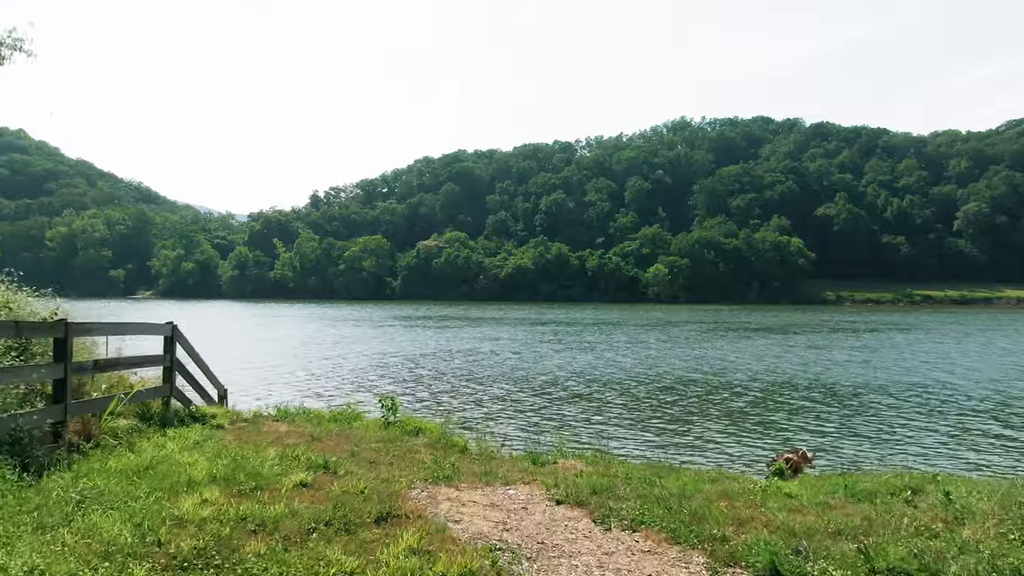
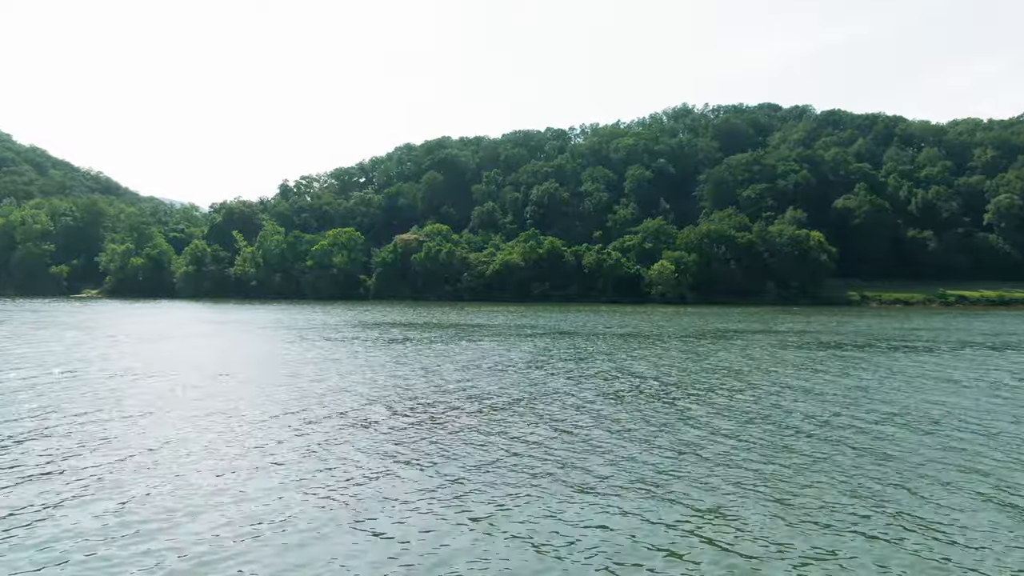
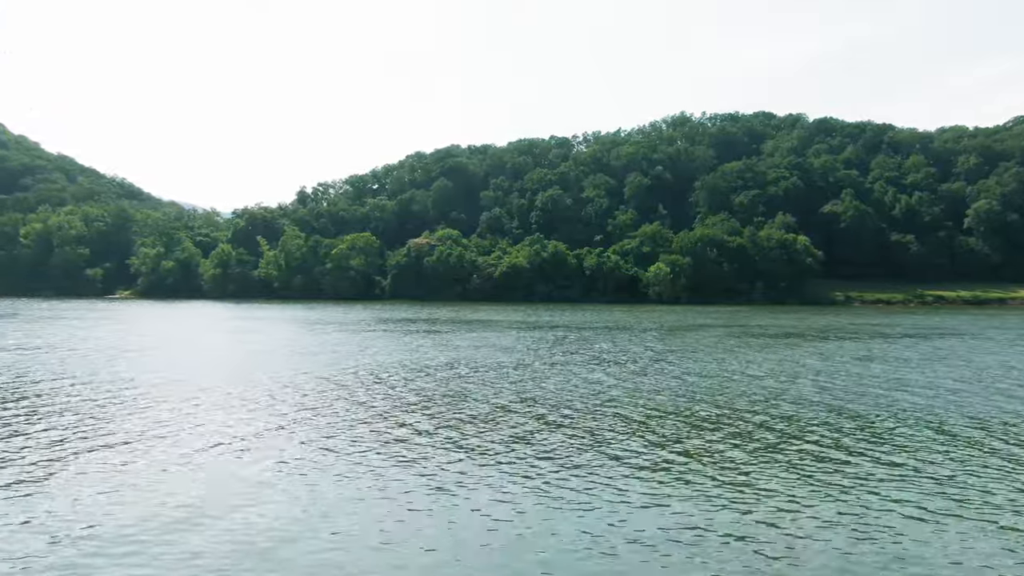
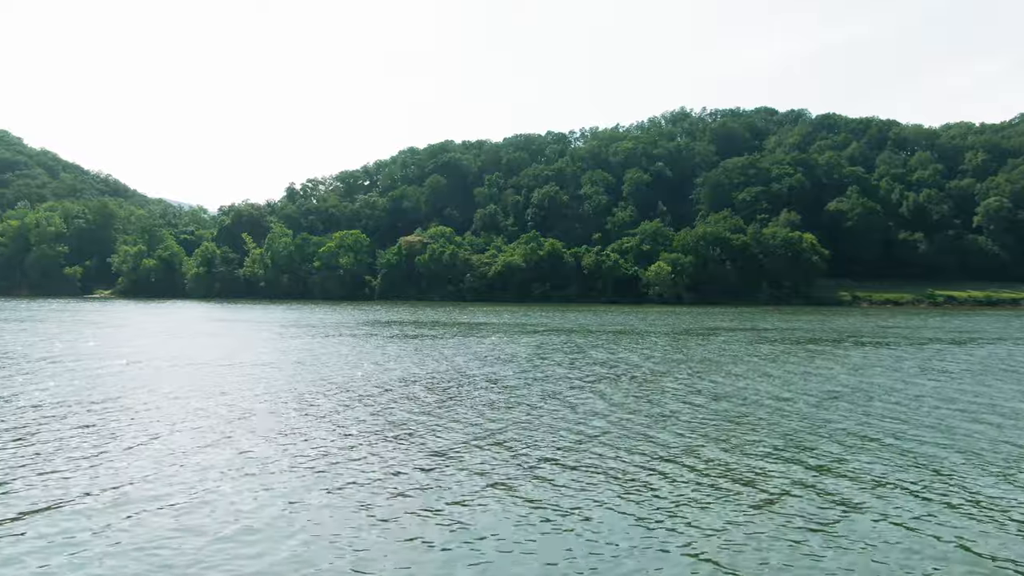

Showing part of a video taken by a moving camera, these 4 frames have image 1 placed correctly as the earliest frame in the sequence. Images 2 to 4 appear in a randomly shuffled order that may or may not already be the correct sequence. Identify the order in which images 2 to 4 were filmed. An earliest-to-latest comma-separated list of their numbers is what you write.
3, 4, 2
